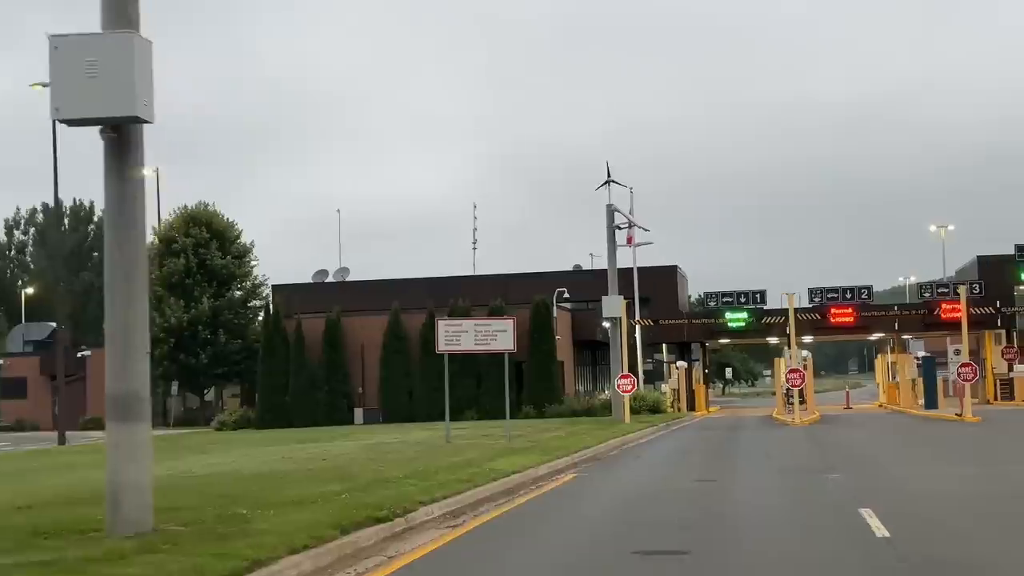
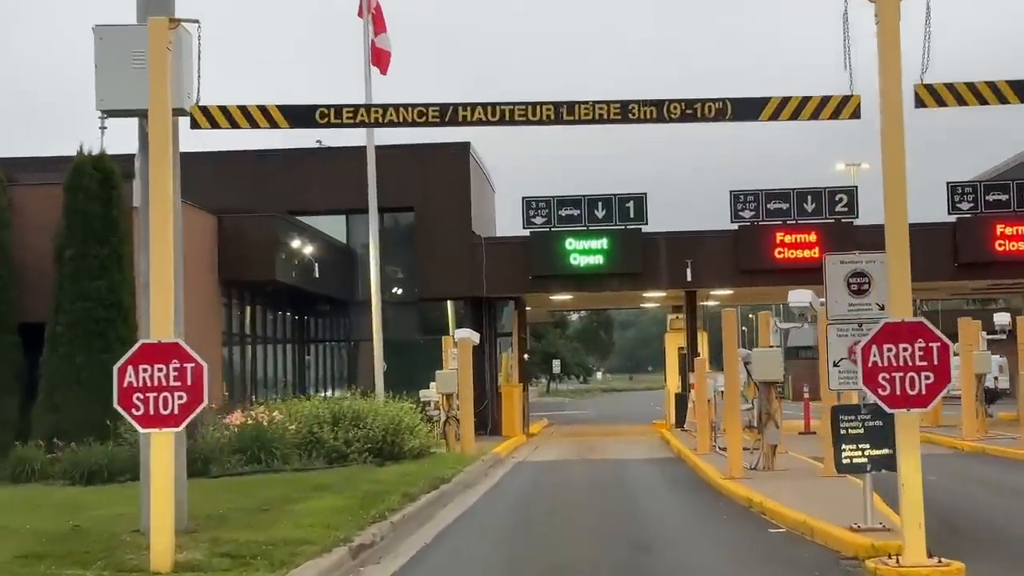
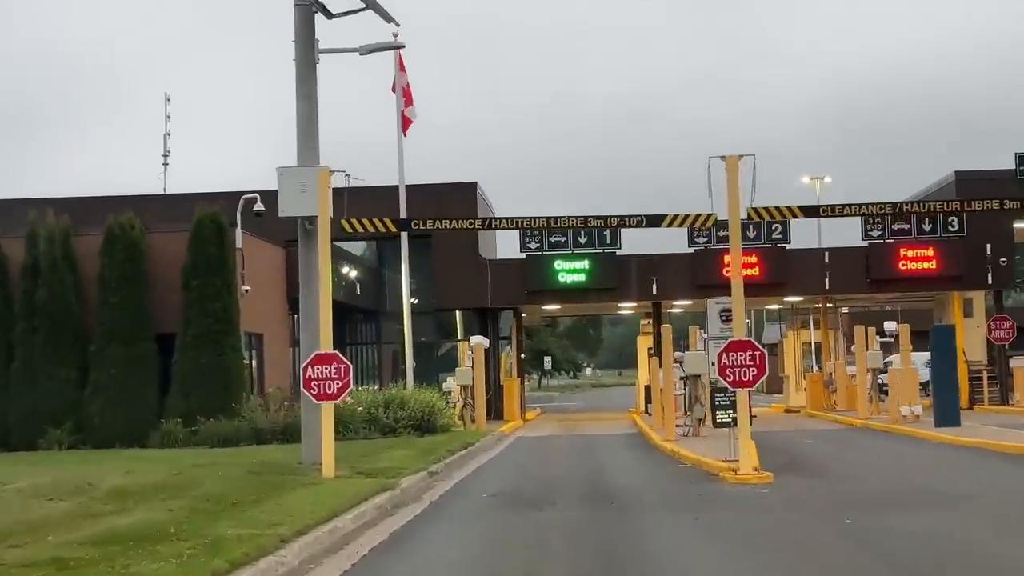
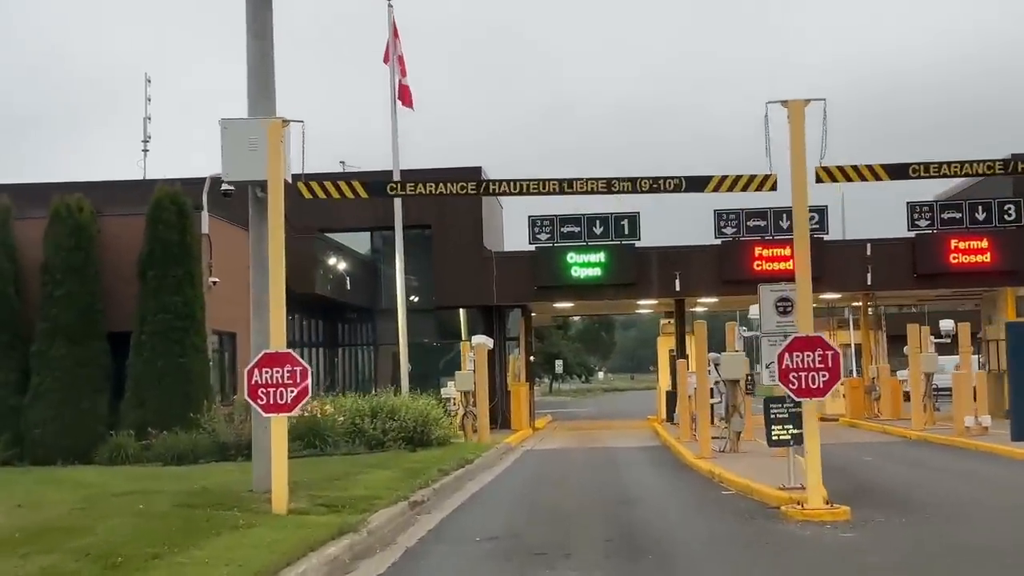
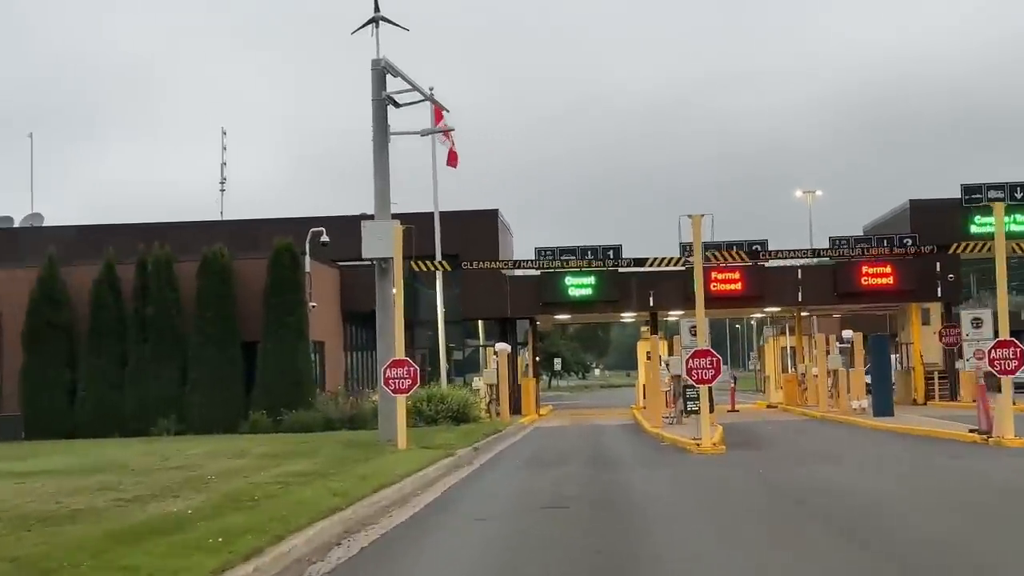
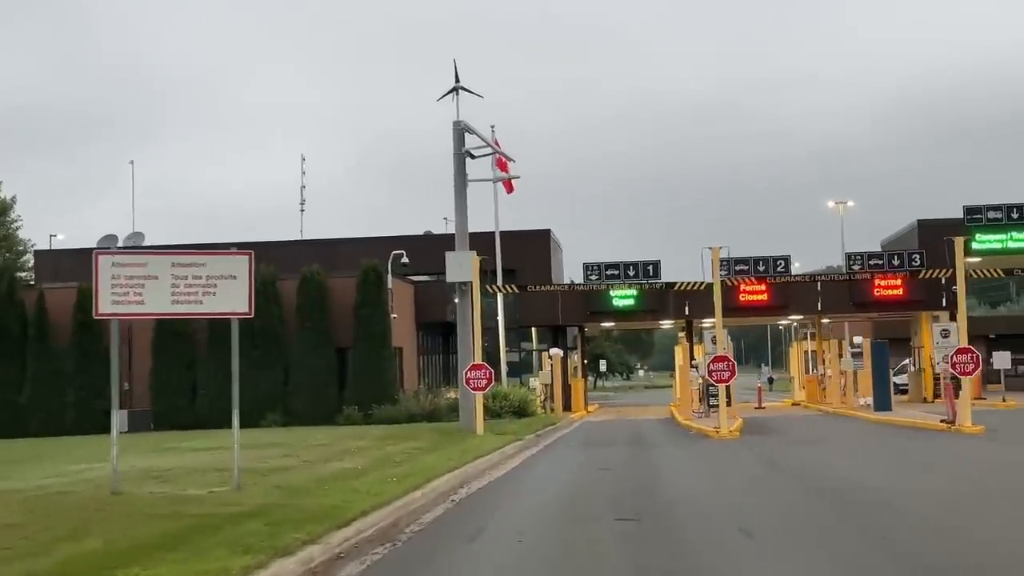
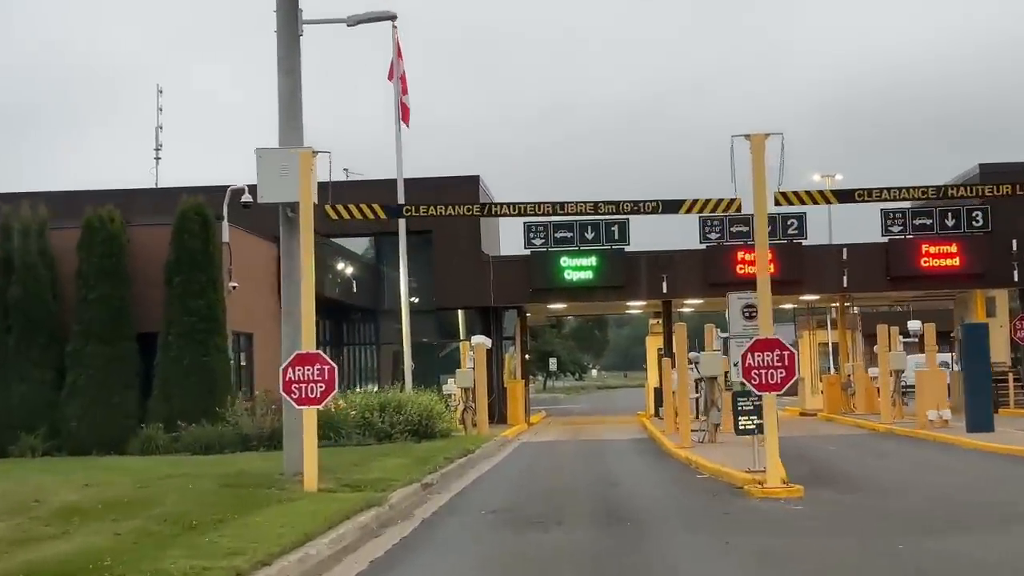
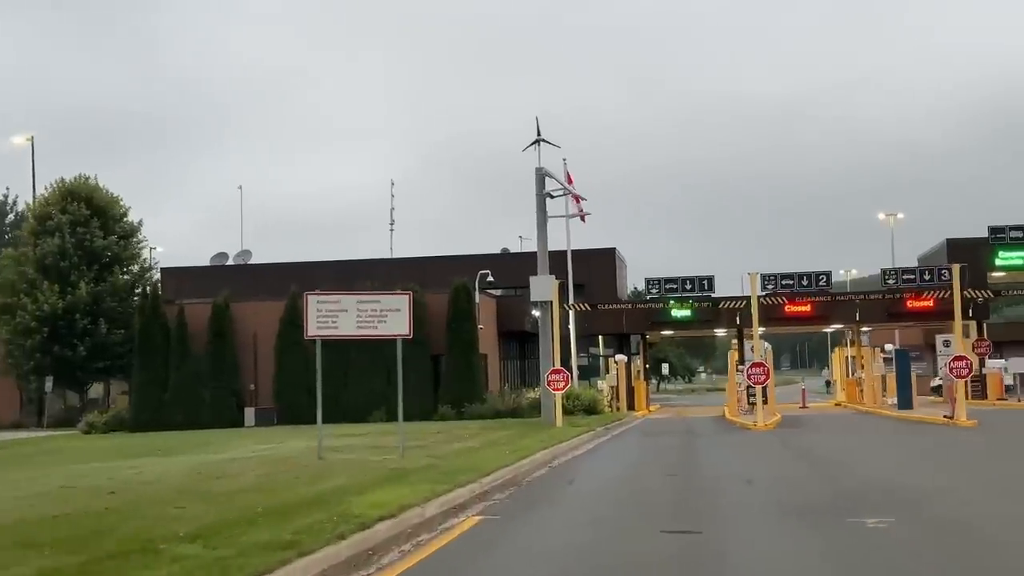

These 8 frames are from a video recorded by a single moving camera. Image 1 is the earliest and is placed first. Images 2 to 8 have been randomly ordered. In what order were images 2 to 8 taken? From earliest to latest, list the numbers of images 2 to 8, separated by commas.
8, 6, 5, 3, 7, 4, 2
